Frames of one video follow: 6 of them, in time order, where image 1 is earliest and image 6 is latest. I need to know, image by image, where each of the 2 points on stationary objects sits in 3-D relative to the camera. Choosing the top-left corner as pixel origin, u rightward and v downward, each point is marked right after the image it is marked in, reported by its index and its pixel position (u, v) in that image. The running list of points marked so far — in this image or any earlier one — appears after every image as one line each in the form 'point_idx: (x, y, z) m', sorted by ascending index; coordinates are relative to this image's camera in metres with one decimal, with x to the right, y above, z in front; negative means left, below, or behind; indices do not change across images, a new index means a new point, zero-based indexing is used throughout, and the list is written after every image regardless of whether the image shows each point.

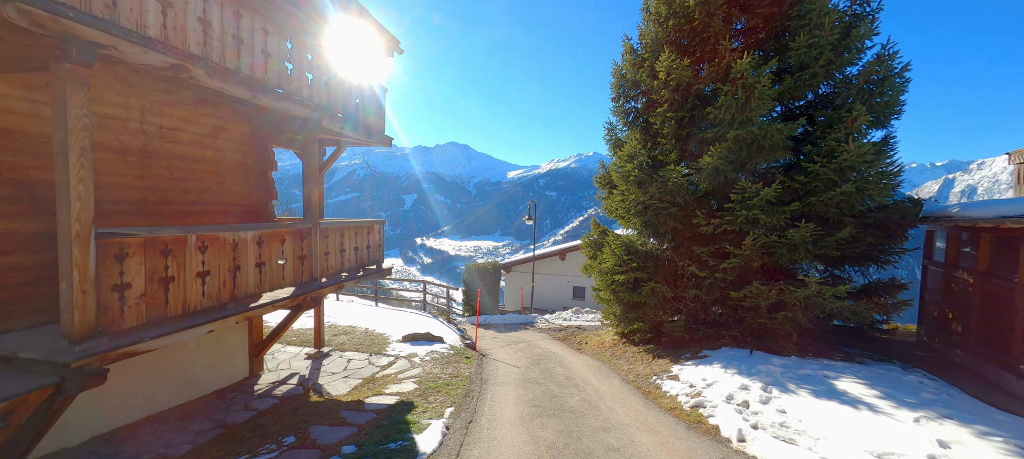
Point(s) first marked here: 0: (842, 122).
0: (+6.2, +2.0, +7.1) m
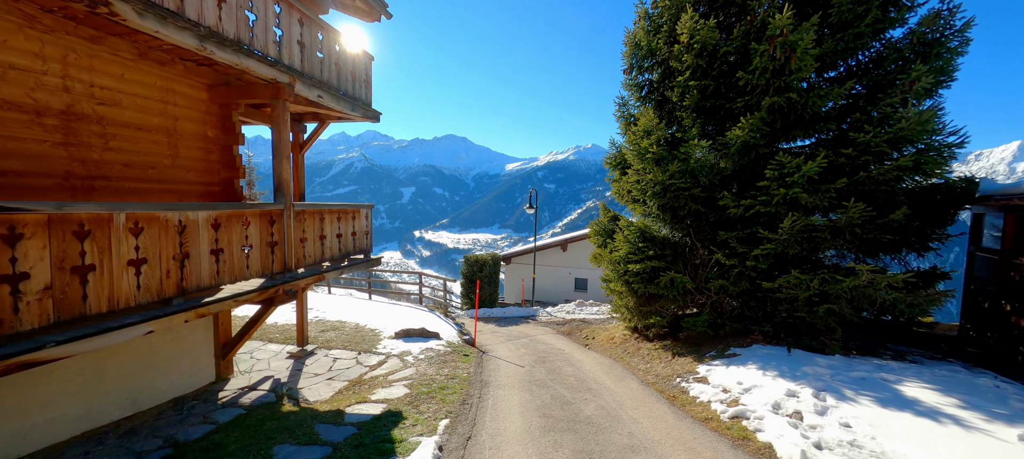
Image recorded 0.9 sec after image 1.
0: (+6.2, +2.3, +6.1) m
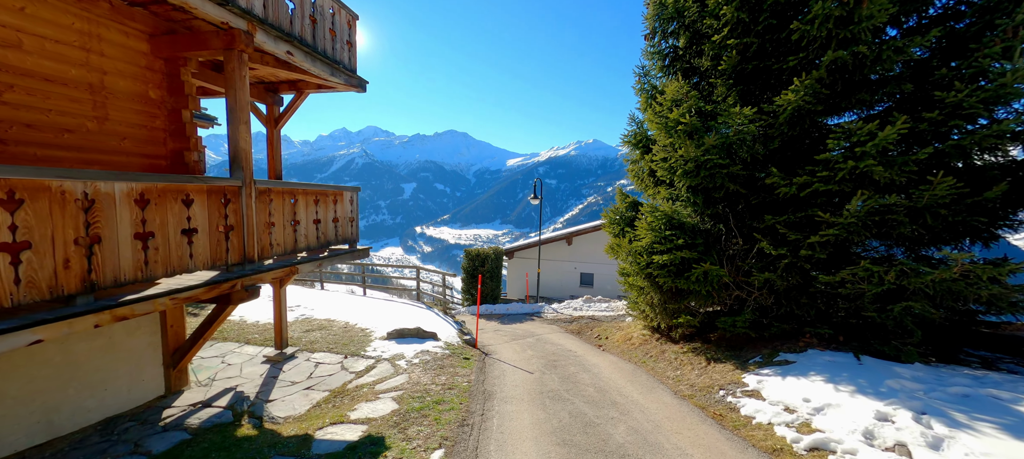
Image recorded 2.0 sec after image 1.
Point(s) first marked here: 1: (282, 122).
0: (+6.3, +2.6, +5.0) m
1: (-4.5, +2.1, +7.4) m
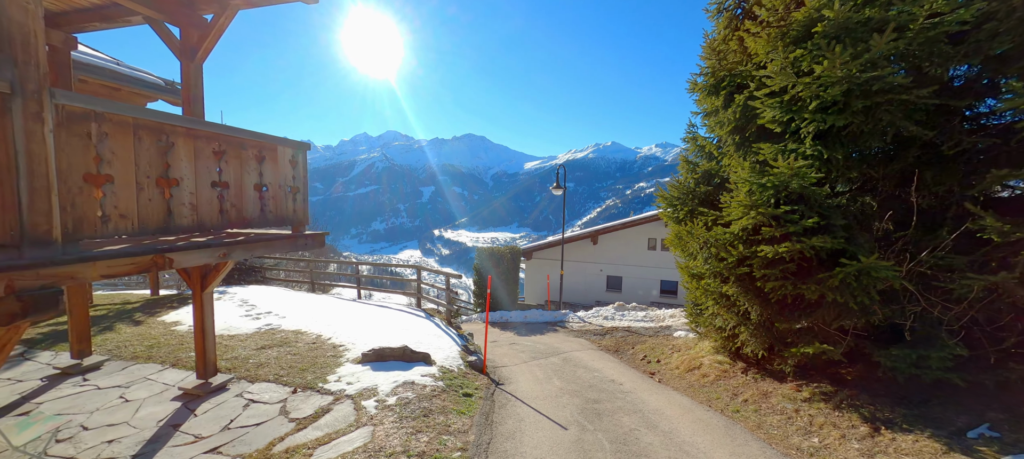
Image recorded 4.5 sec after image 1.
0: (+6.5, +2.9, +2.2) m
1: (-4.2, +2.4, +5.2) m
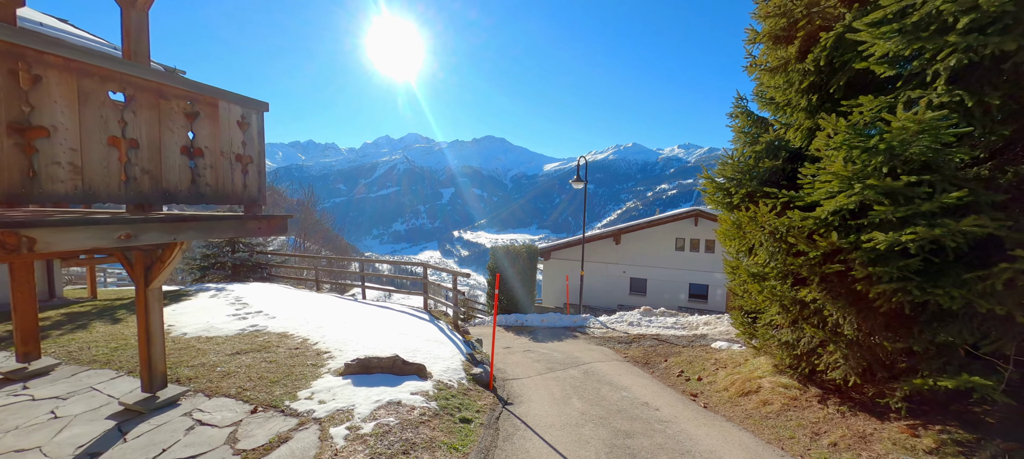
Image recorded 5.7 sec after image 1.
0: (+6.5, +3.0, +0.8) m
1: (-4.1, +2.6, +4.2) m
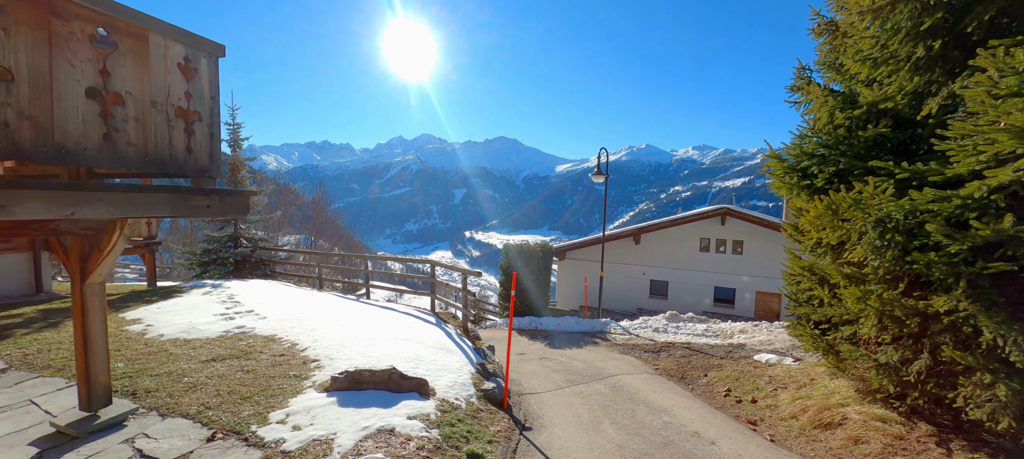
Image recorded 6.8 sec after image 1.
0: (+6.6, +3.1, -0.4) m
1: (-3.9, +2.8, +3.4) m
